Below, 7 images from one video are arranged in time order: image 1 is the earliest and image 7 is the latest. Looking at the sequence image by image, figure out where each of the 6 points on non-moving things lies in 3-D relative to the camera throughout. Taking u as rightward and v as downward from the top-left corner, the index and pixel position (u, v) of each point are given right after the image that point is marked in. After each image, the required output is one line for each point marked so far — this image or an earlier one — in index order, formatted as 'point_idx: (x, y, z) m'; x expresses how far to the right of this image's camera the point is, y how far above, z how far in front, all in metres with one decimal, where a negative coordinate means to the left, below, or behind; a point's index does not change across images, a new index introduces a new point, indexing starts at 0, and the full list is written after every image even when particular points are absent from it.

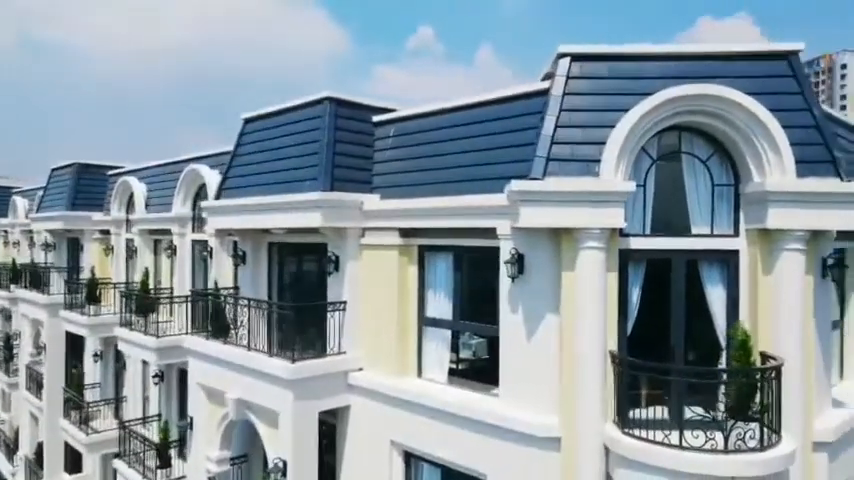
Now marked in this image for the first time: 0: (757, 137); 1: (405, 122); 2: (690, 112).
0: (+3.6, +1.1, +6.7) m
1: (-0.3, +1.9, +9.9) m
2: (+2.9, +1.4, +6.8) m
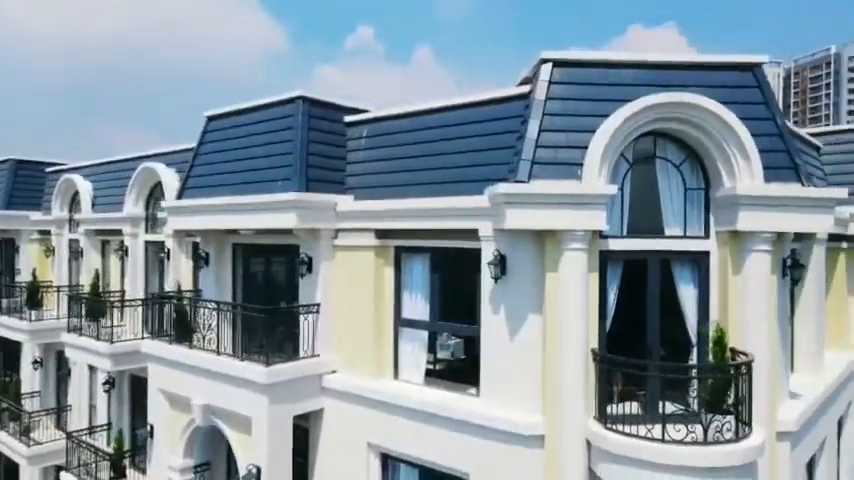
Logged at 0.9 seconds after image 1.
0: (+3.5, +1.1, +7.1) m
1: (-0.7, +1.9, +9.9) m
2: (+2.8, +1.4, +7.1) m
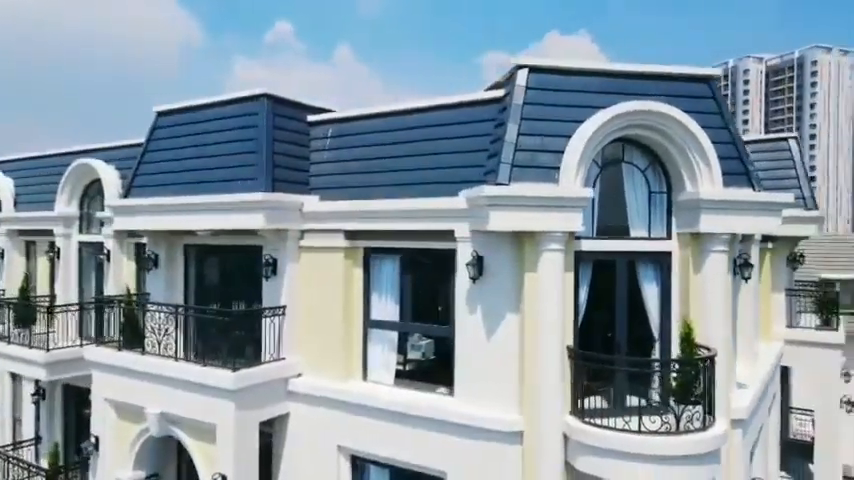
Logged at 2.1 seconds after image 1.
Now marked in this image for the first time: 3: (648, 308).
0: (+3.2, +1.1, +7.5) m
1: (-1.3, +1.9, +9.8) m
2: (+2.5, +1.4, +7.4) m
3: (+2.8, -0.9, +7.9) m
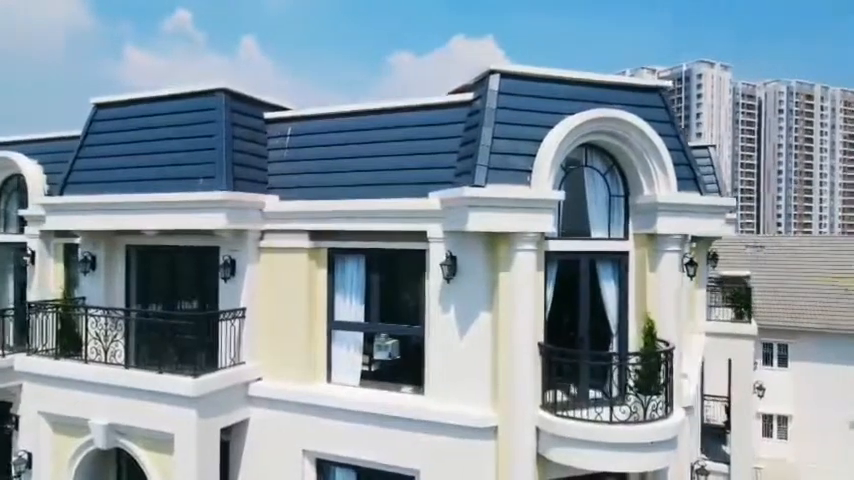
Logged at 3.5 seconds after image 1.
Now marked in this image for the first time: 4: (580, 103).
0: (+2.9, +1.1, +8.0) m
1: (-1.9, +1.9, +9.7) m
2: (+2.2, +1.4, +7.9) m
3: (+2.4, -0.9, +8.4) m
4: (+2.0, +1.8, +8.2) m
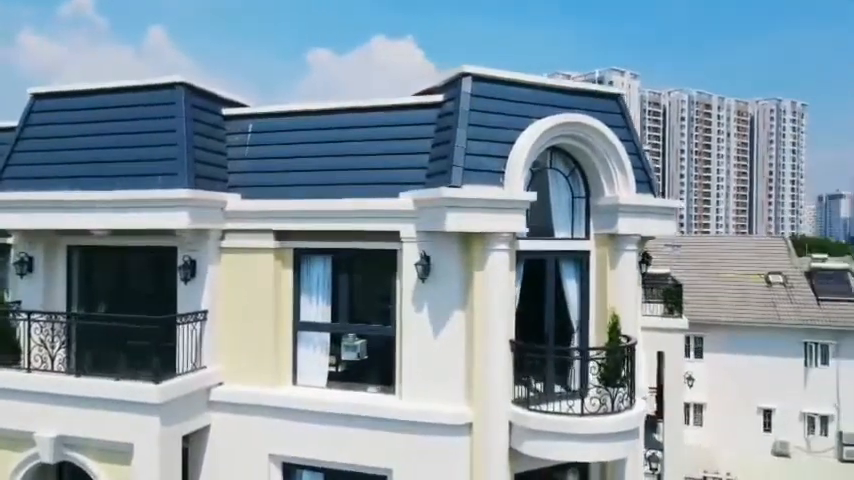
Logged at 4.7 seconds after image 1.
0: (+2.5, +1.1, +8.4) m
1: (-2.5, +1.9, +9.4) m
2: (+1.8, +1.4, +8.2) m
3: (+2.0, -0.9, +8.7) m
4: (+1.6, +1.8, +8.5) m
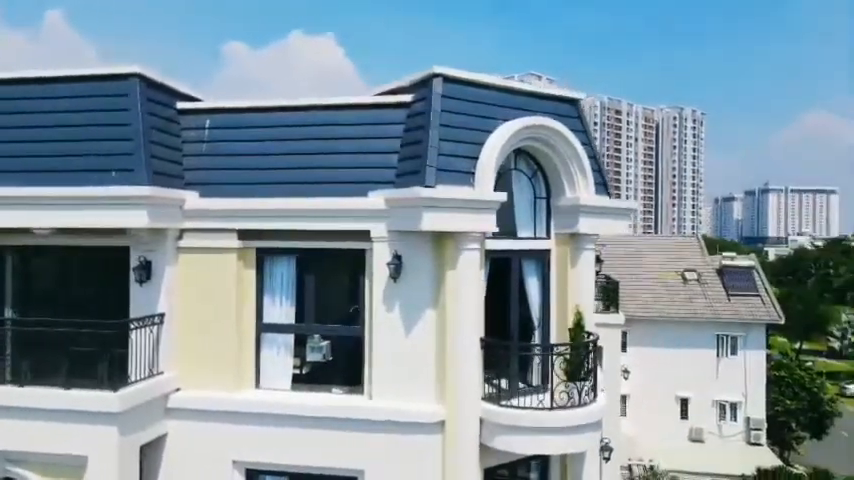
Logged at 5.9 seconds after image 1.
0: (+2.0, +1.1, +8.7) m
1: (-3.0, +1.9, +9.1) m
2: (+1.4, +1.4, +8.4) m
3: (+1.5, -0.9, +9.0) m
4: (+1.2, +1.8, +8.7) m
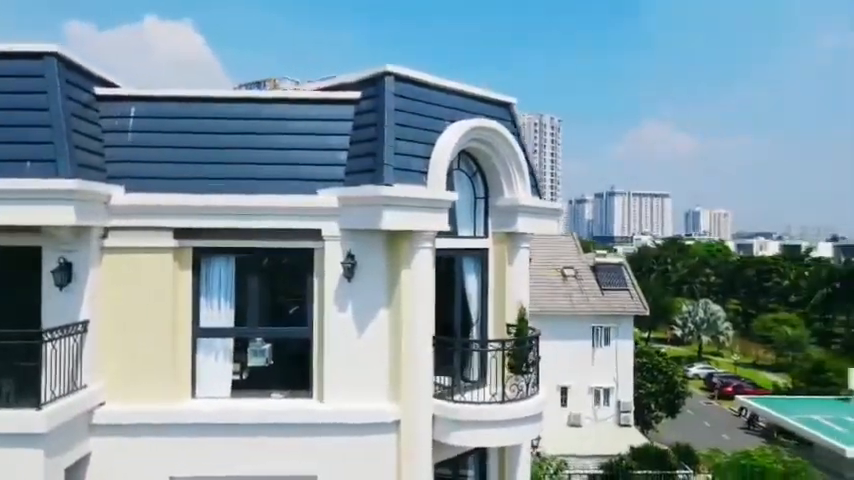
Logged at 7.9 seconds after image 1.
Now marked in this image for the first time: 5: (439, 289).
0: (+1.2, +1.1, +9.1) m
1: (-3.8, +1.9, +8.4) m
2: (+0.7, +1.4, +8.6) m
3: (+0.7, -0.8, +9.2) m
4: (+0.4, +1.8, +8.8) m
5: (+0.2, -0.7, +8.7) m
